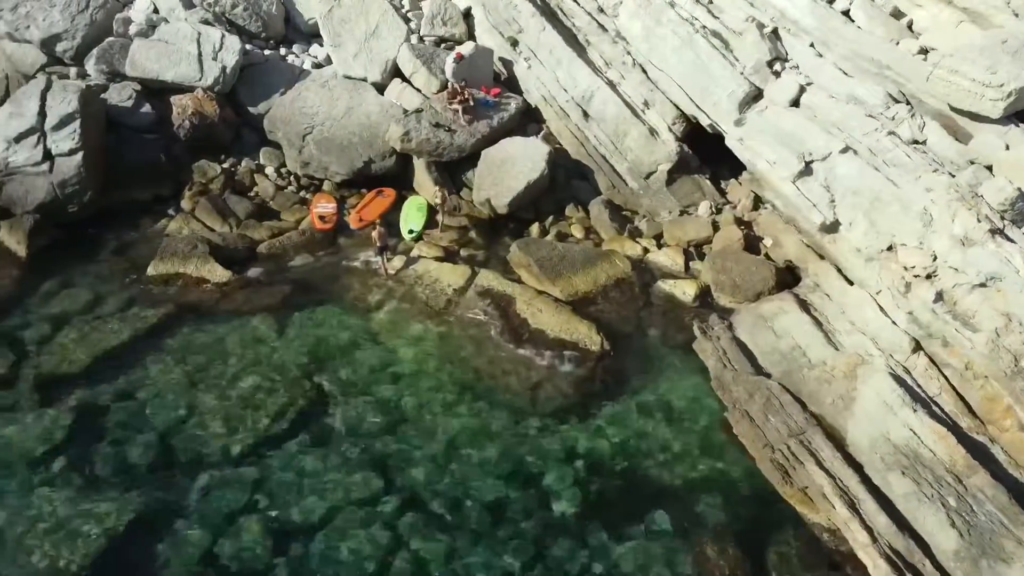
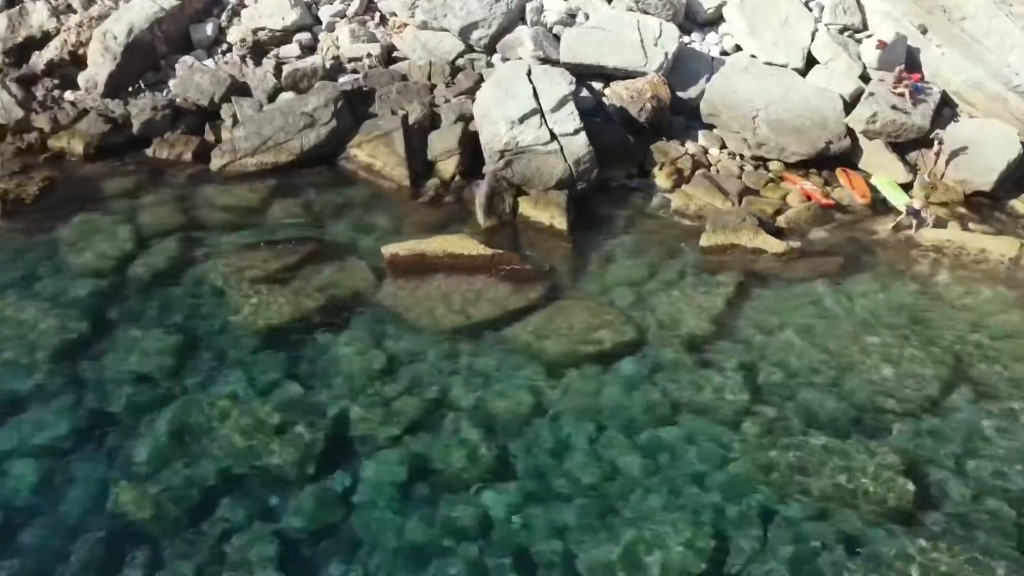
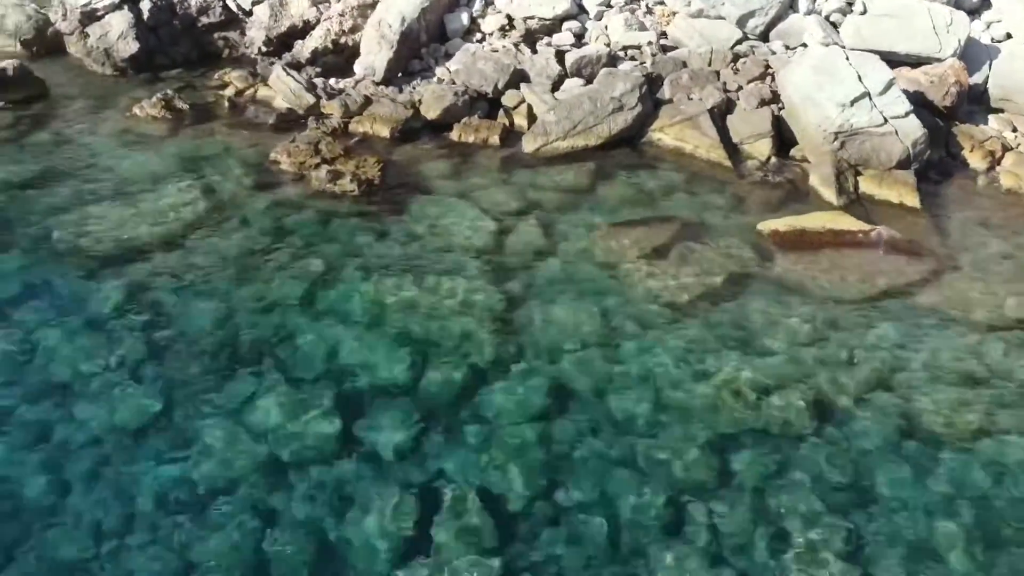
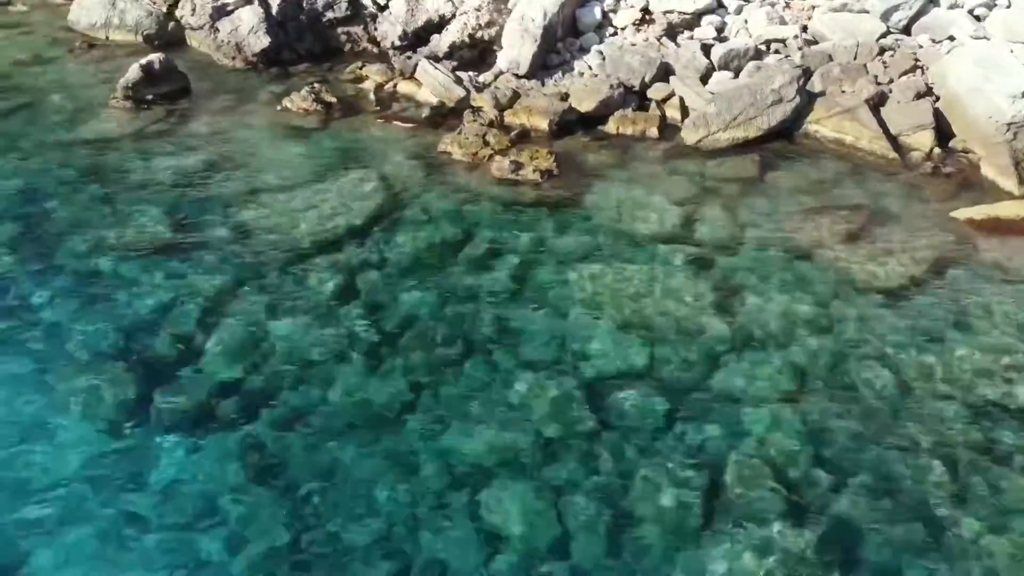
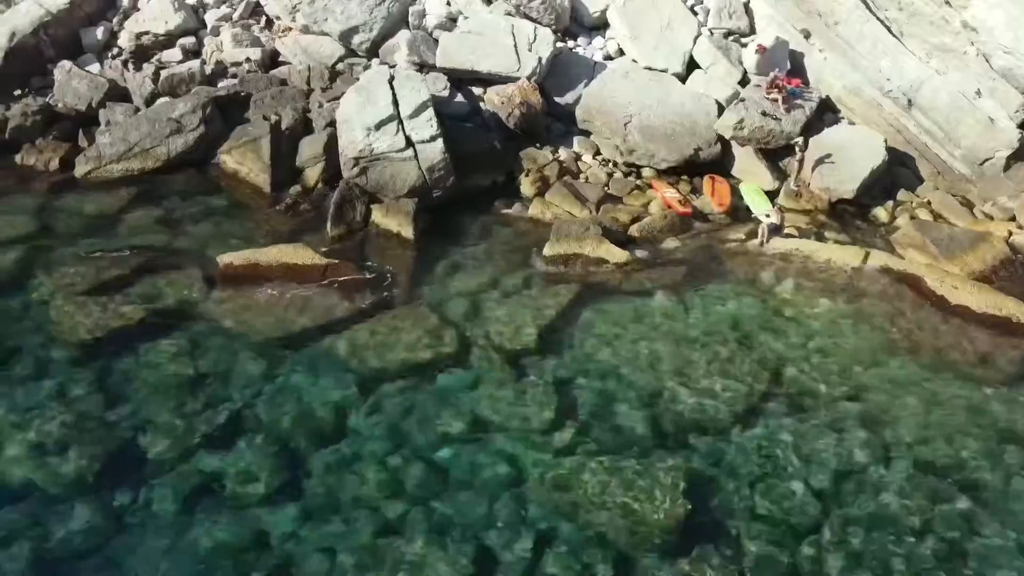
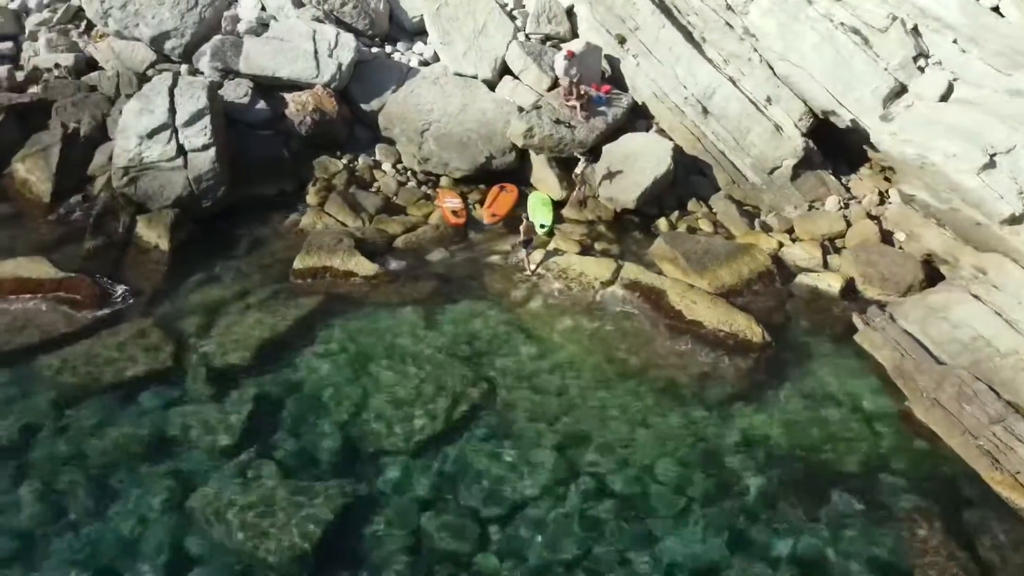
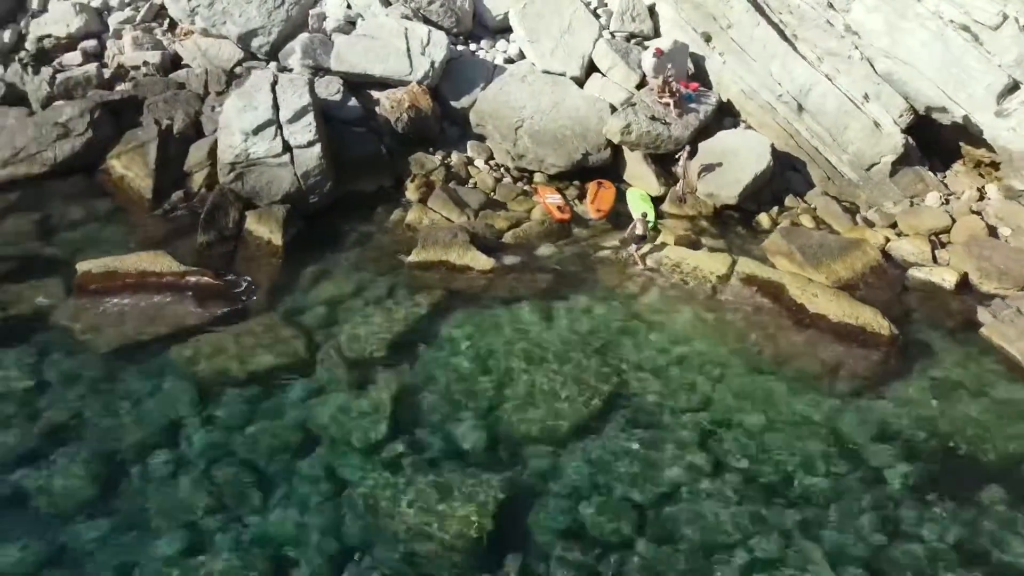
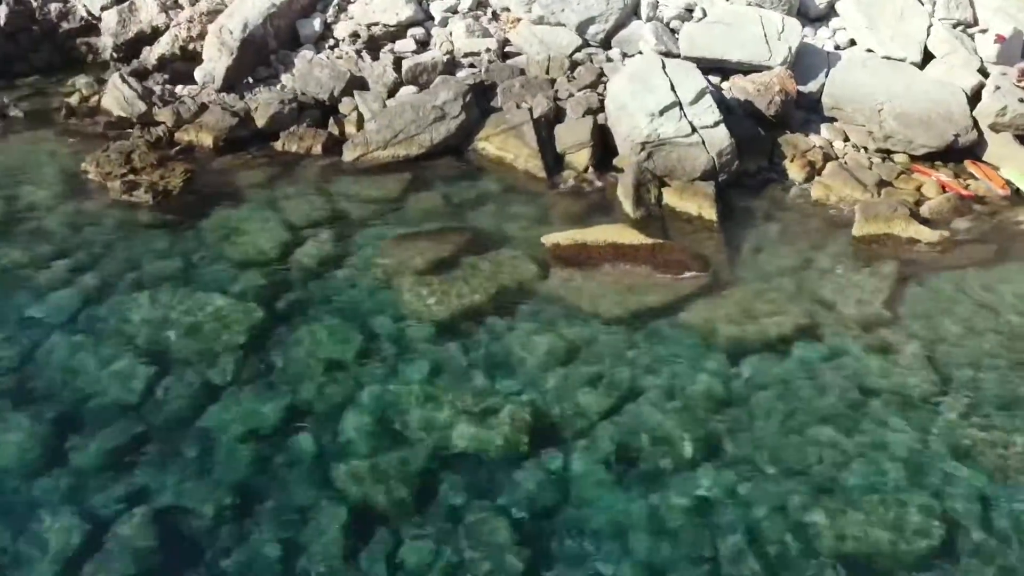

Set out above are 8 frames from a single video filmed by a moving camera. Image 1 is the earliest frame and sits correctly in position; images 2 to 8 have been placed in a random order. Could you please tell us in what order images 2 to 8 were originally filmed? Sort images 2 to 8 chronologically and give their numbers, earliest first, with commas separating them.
6, 7, 5, 2, 8, 3, 4
